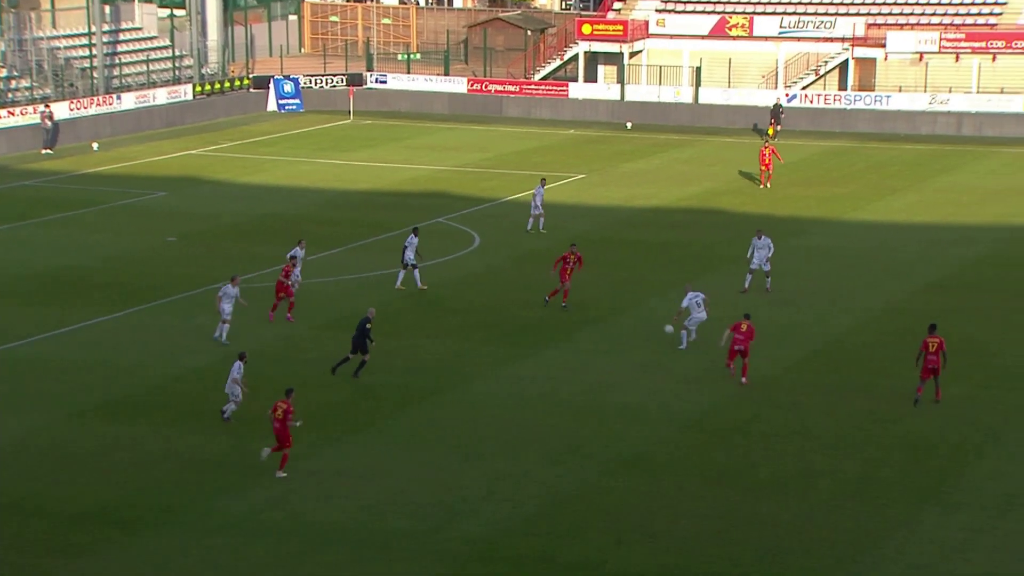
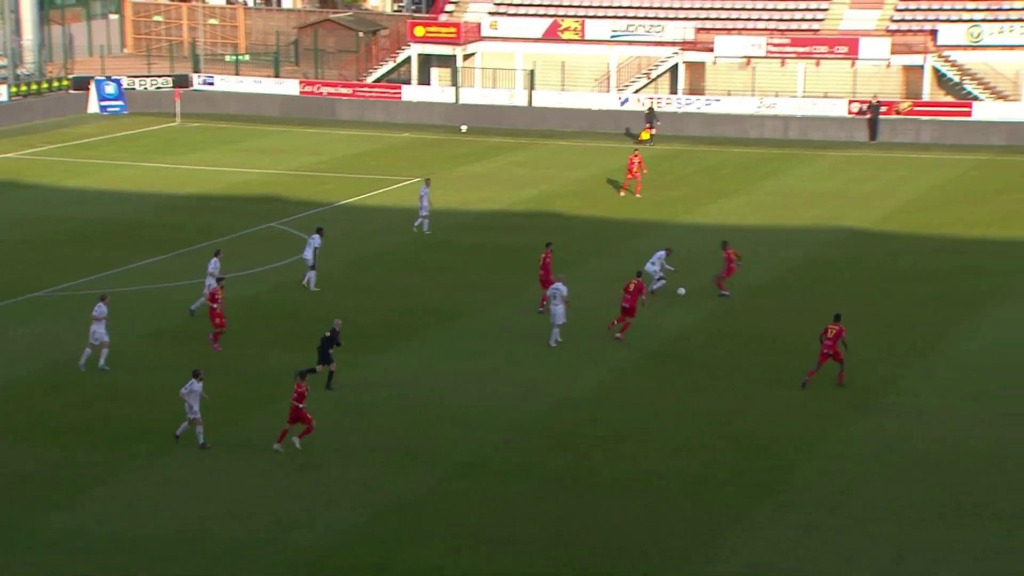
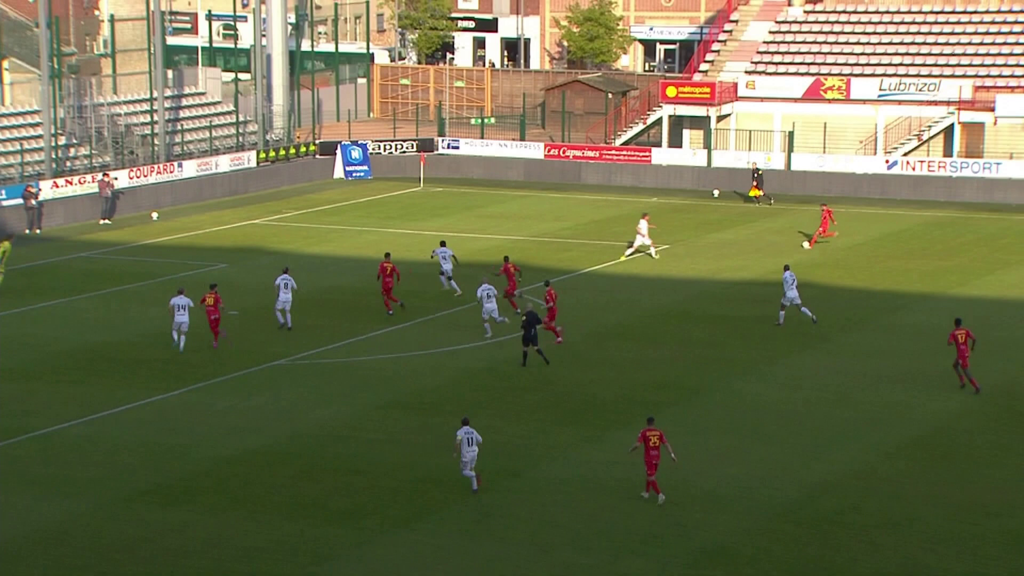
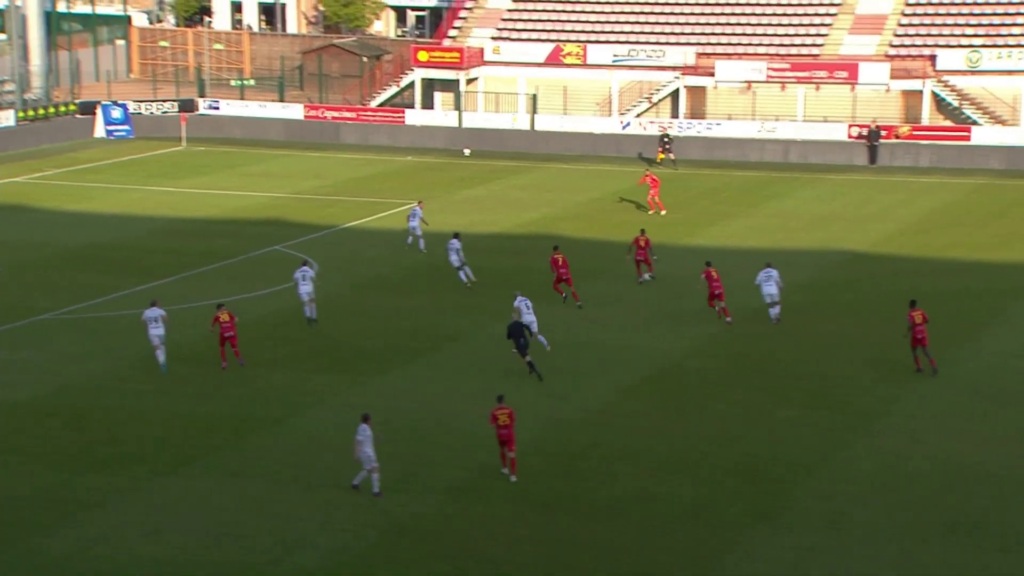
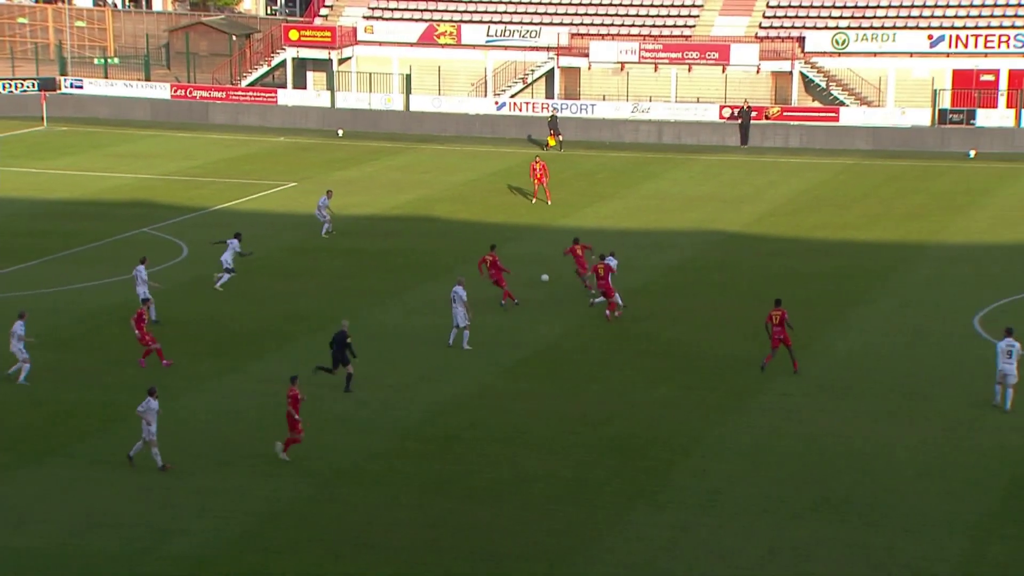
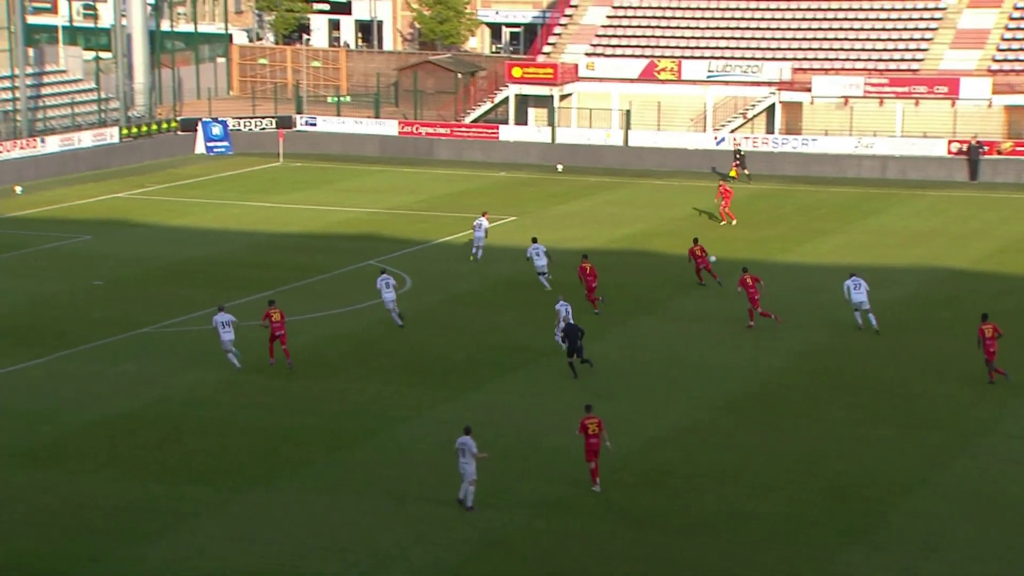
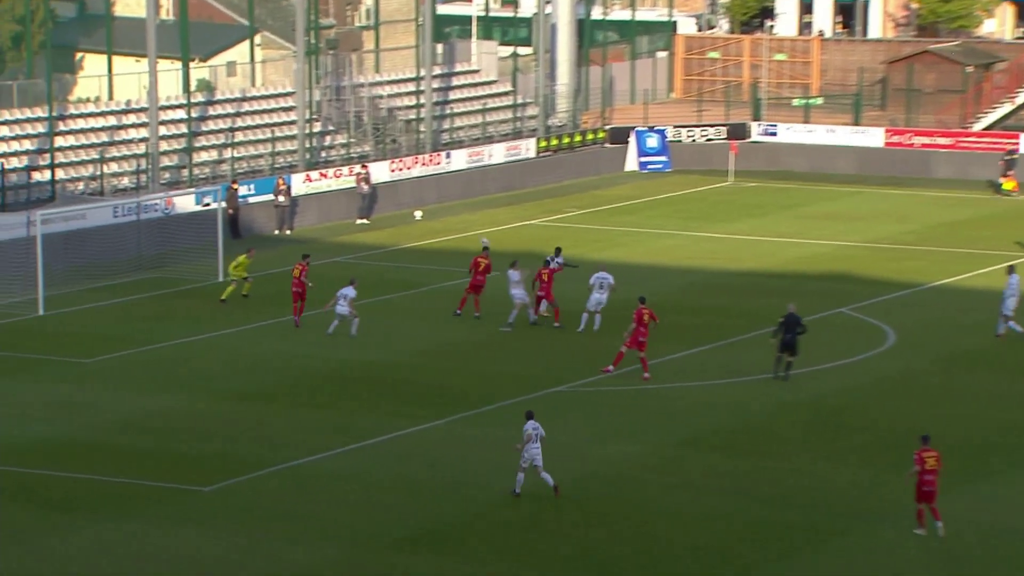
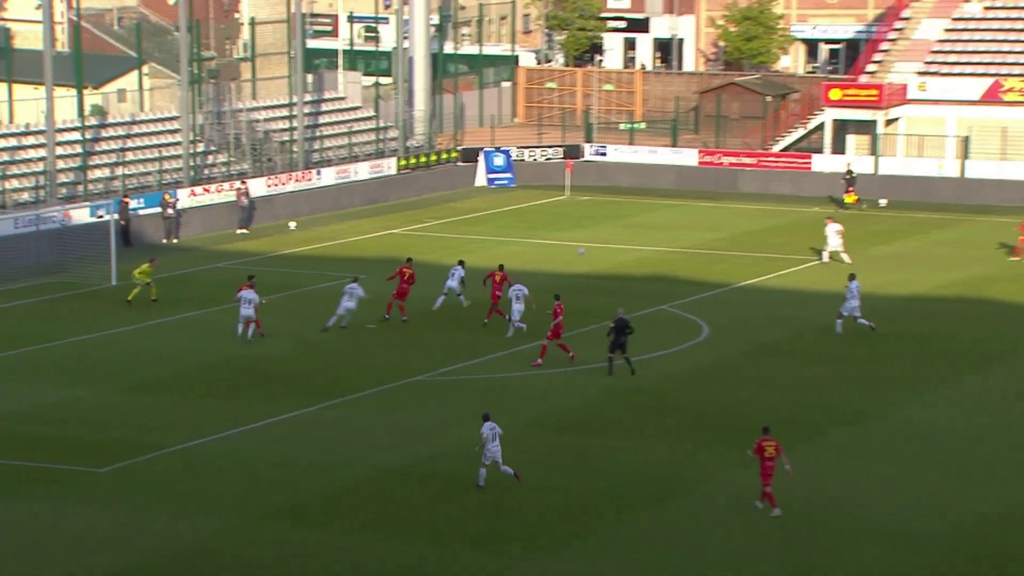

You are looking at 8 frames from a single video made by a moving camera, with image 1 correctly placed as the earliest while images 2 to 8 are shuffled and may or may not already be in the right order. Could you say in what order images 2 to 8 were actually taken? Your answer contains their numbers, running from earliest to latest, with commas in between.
2, 5, 4, 6, 3, 8, 7
